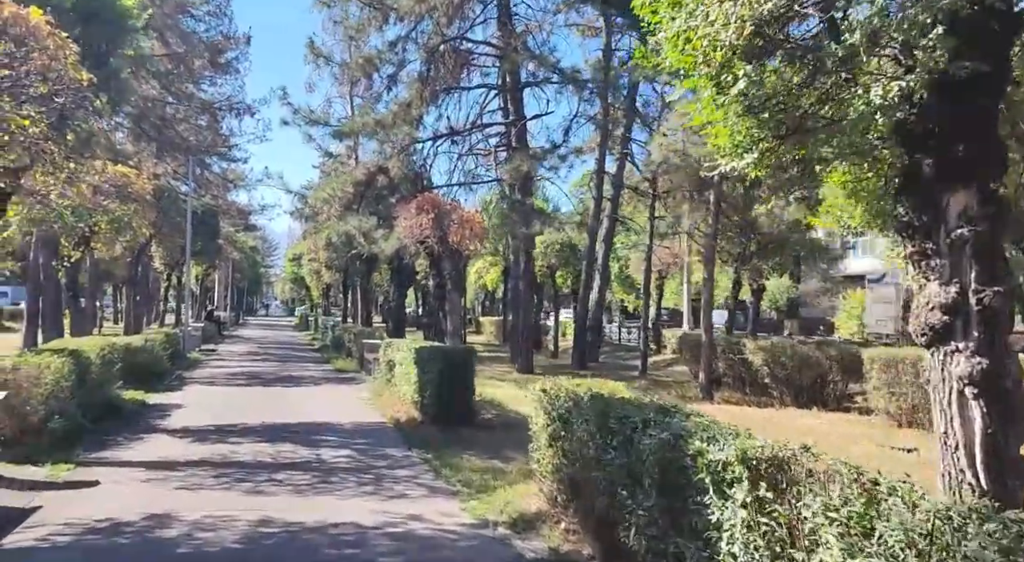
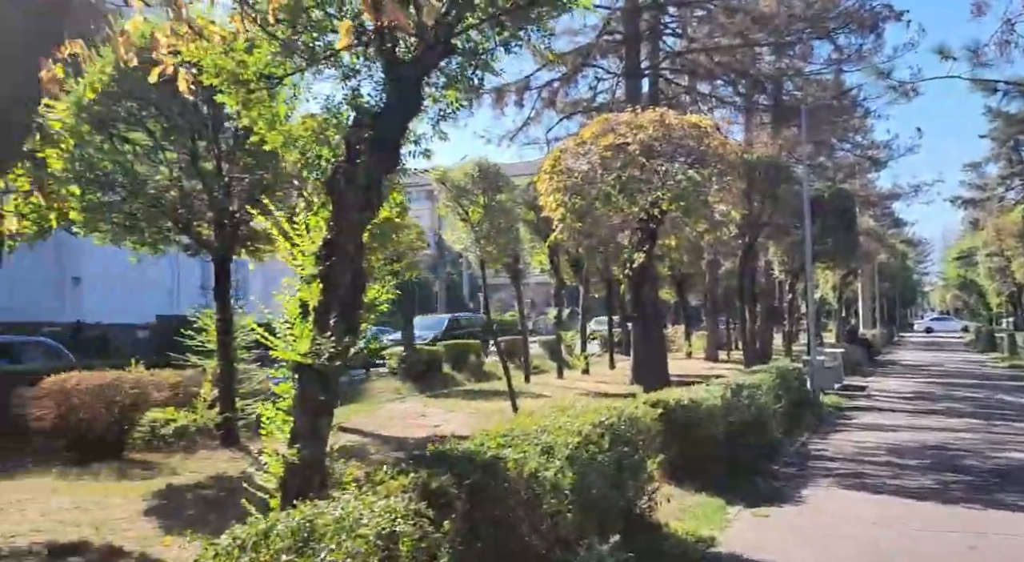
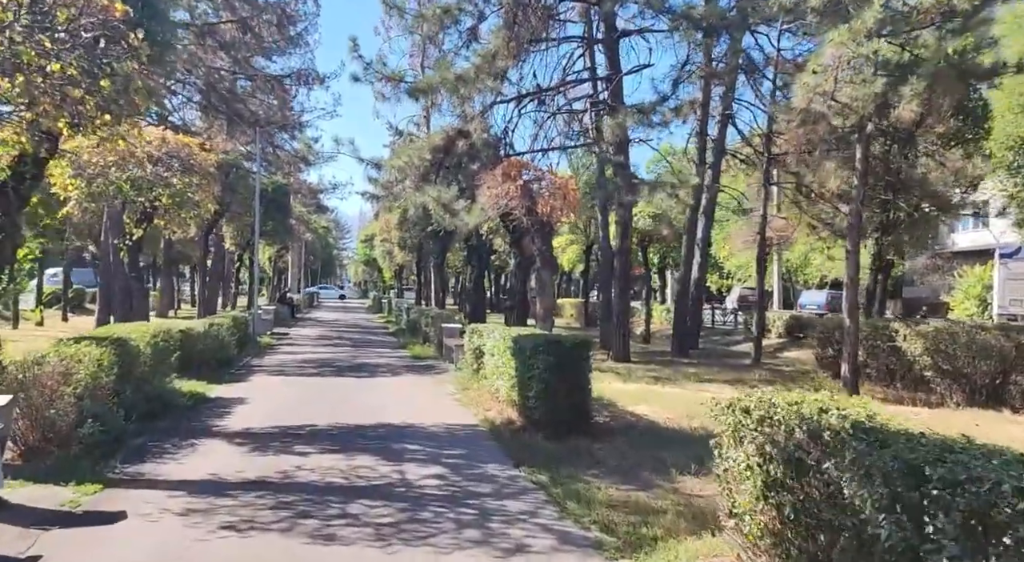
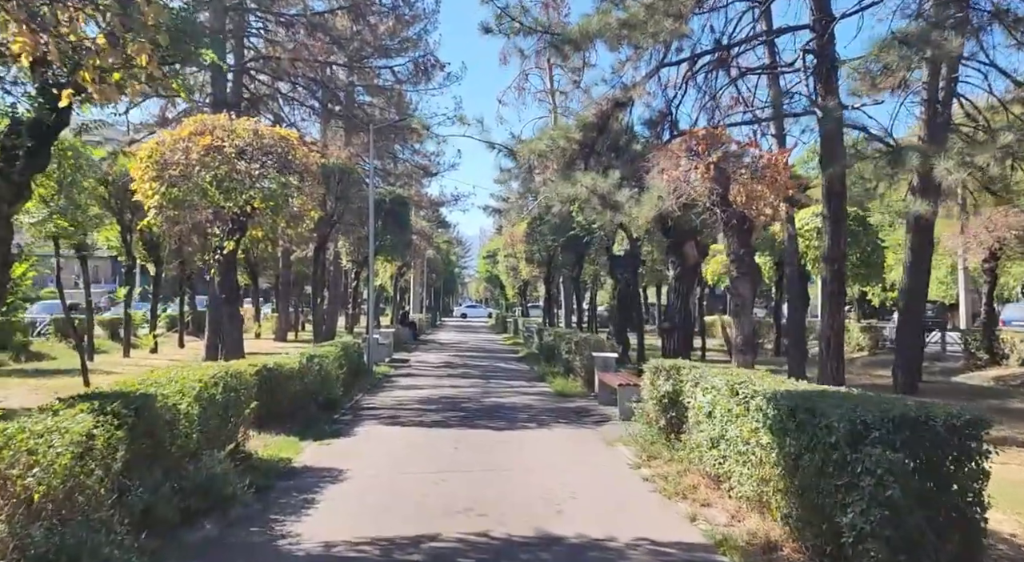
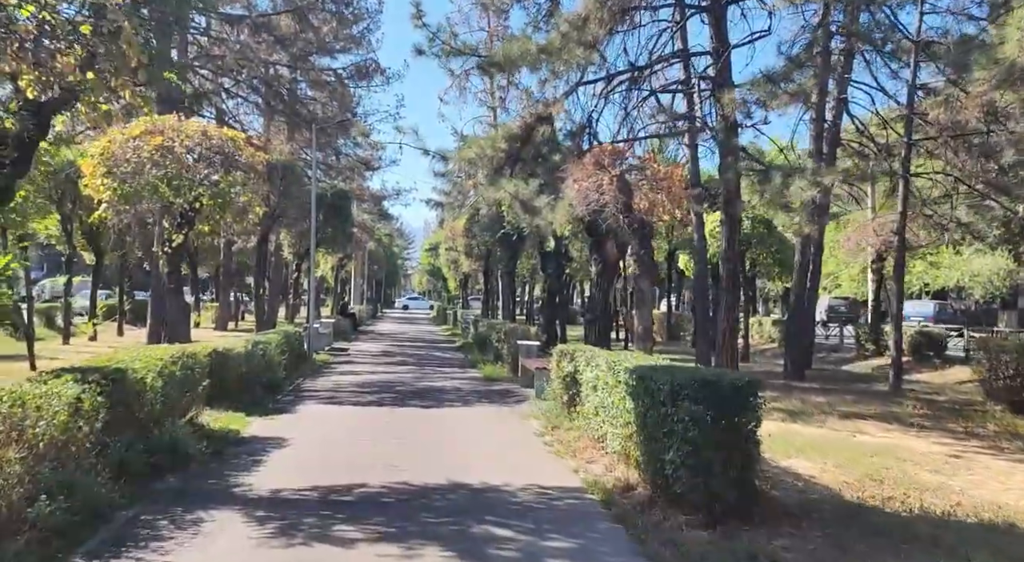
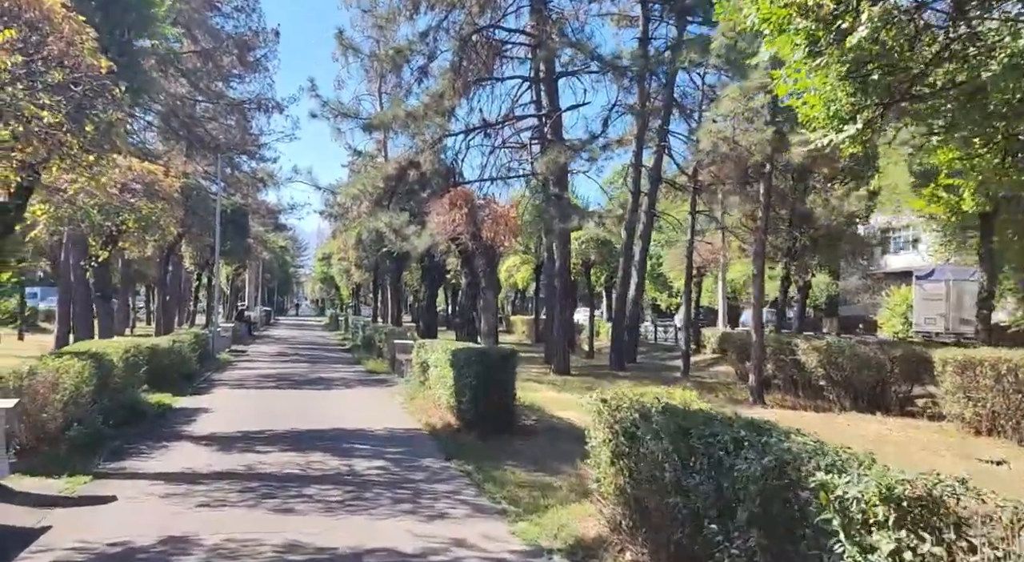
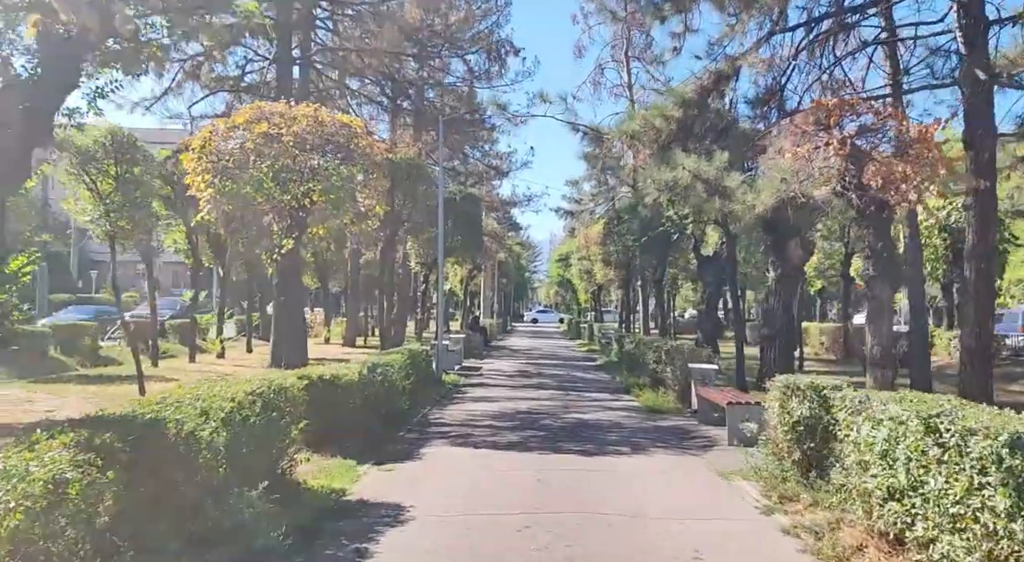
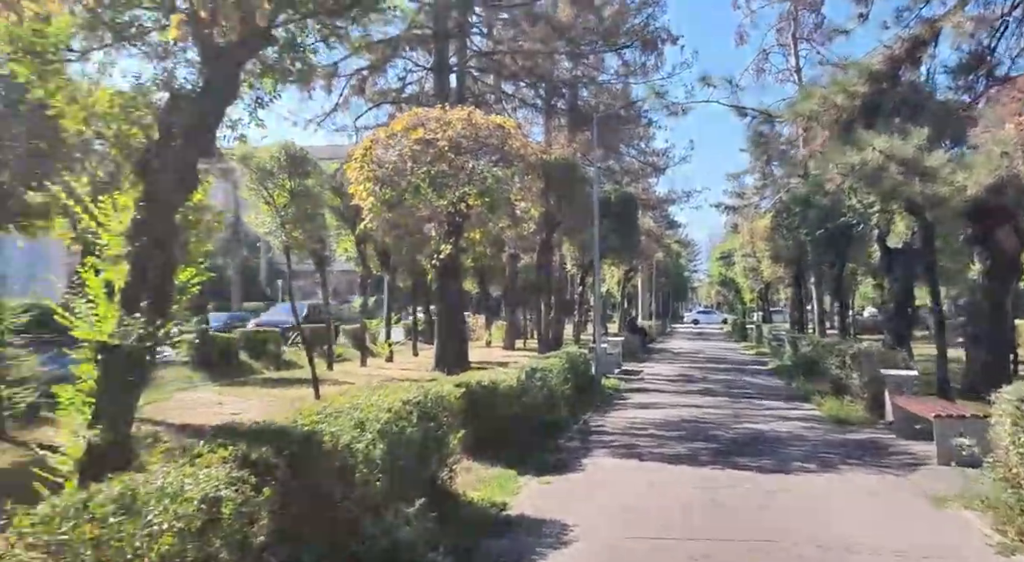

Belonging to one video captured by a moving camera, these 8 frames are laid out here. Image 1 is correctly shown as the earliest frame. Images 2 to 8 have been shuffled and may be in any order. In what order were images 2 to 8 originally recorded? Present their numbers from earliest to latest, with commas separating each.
6, 3, 5, 4, 7, 8, 2
